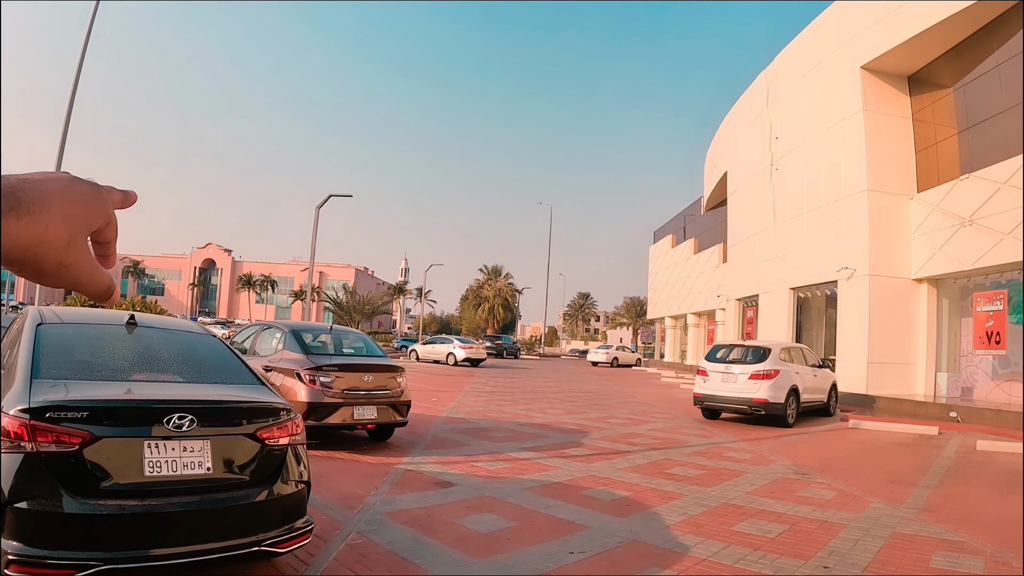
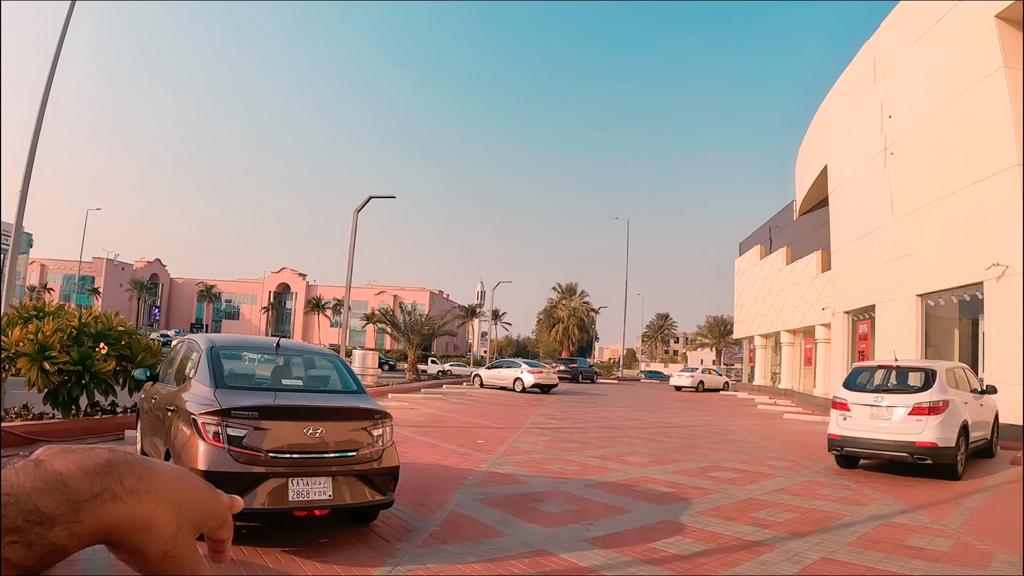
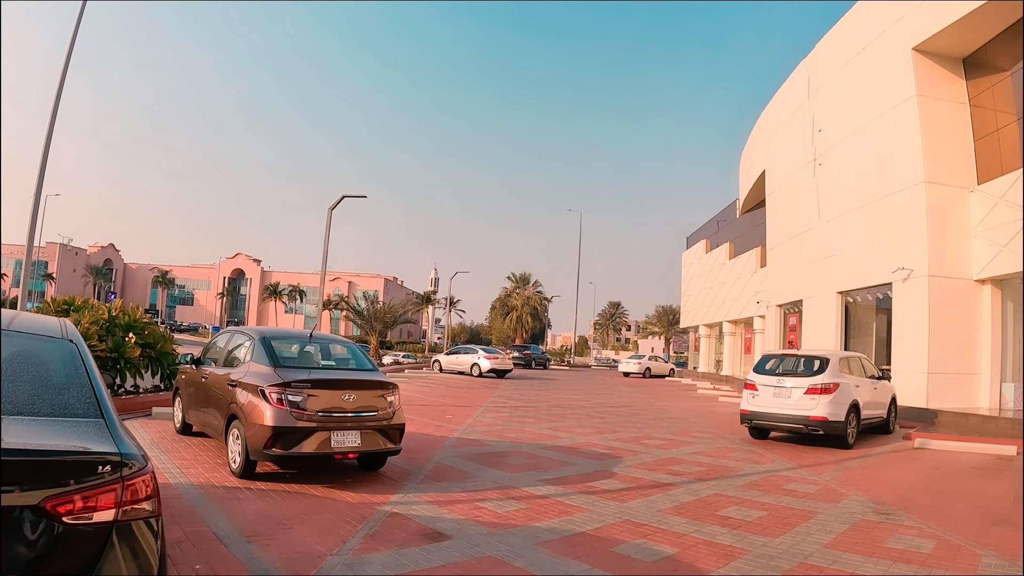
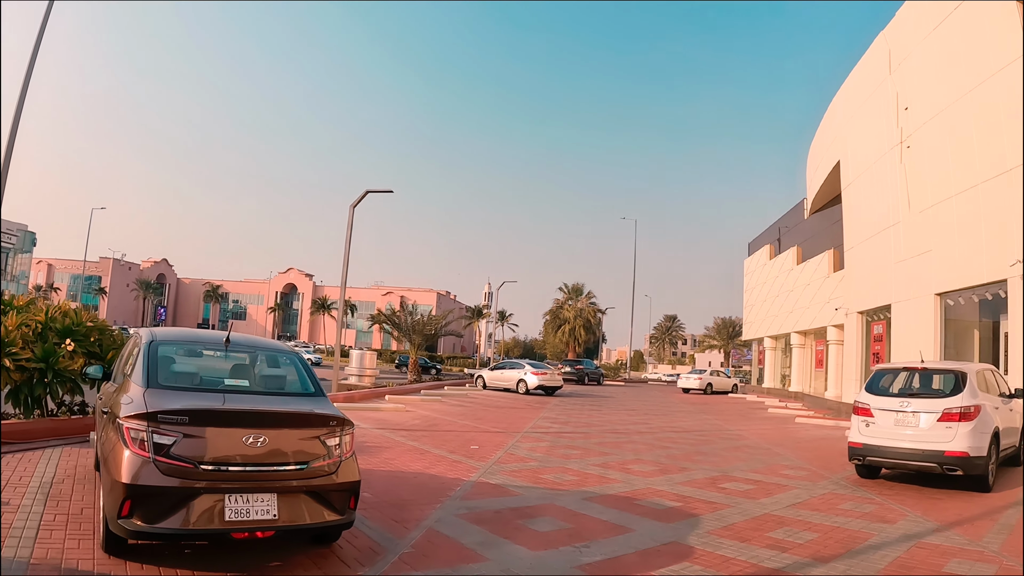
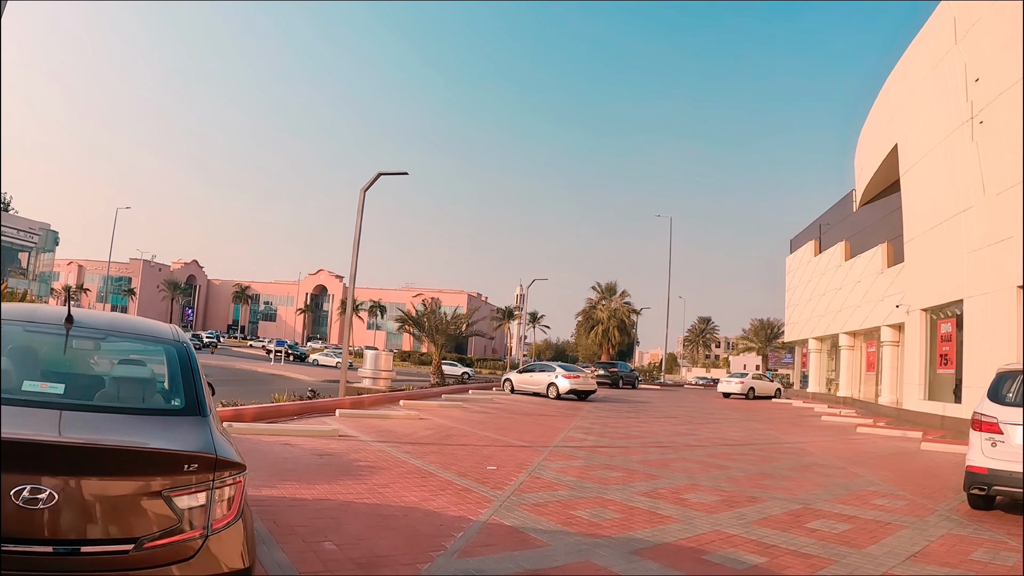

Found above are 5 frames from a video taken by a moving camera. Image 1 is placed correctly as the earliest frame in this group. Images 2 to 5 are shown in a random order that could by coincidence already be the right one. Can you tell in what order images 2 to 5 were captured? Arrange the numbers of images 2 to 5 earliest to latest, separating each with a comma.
3, 2, 4, 5
